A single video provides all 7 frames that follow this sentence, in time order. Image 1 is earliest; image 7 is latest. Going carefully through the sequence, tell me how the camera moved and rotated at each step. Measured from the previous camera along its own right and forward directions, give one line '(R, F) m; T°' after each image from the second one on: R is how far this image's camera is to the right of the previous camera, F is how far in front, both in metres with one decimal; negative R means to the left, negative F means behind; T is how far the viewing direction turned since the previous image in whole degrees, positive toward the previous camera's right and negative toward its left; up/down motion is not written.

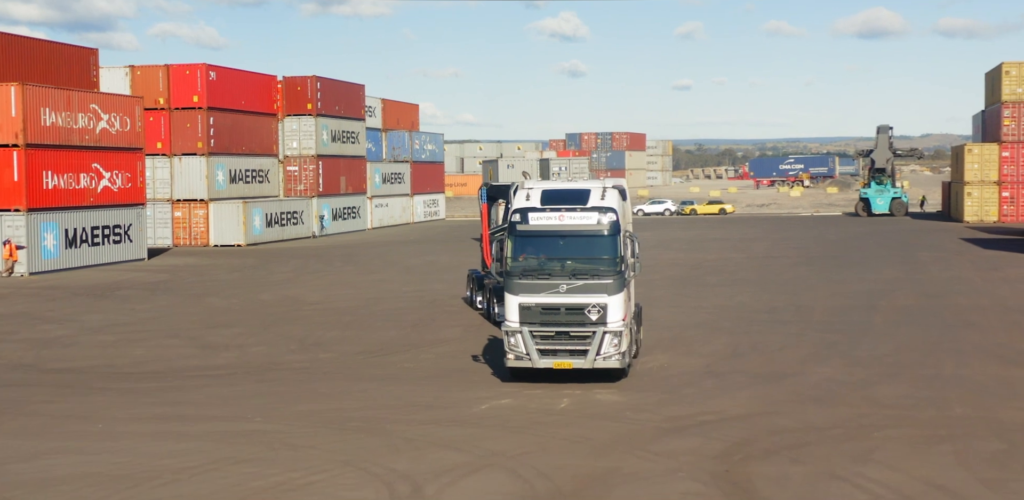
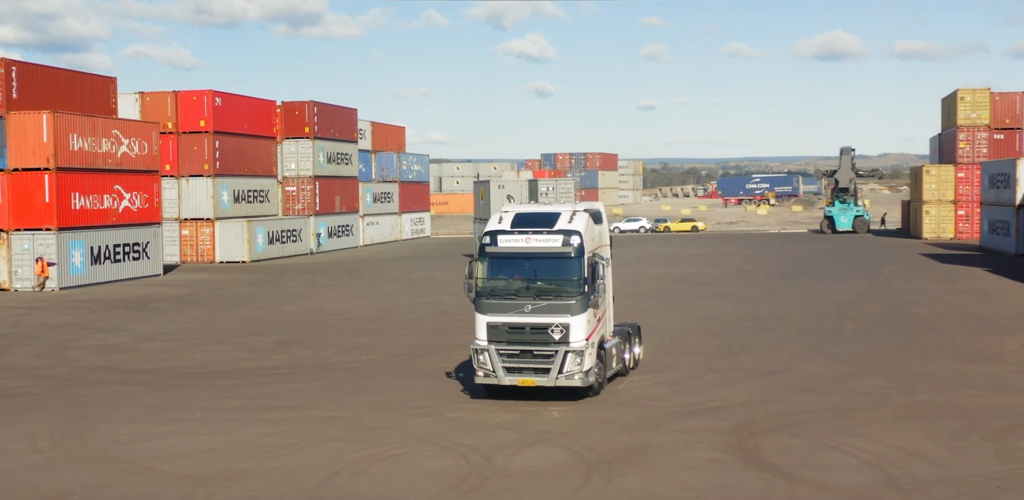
(-1.2, -2.0) m; +2°
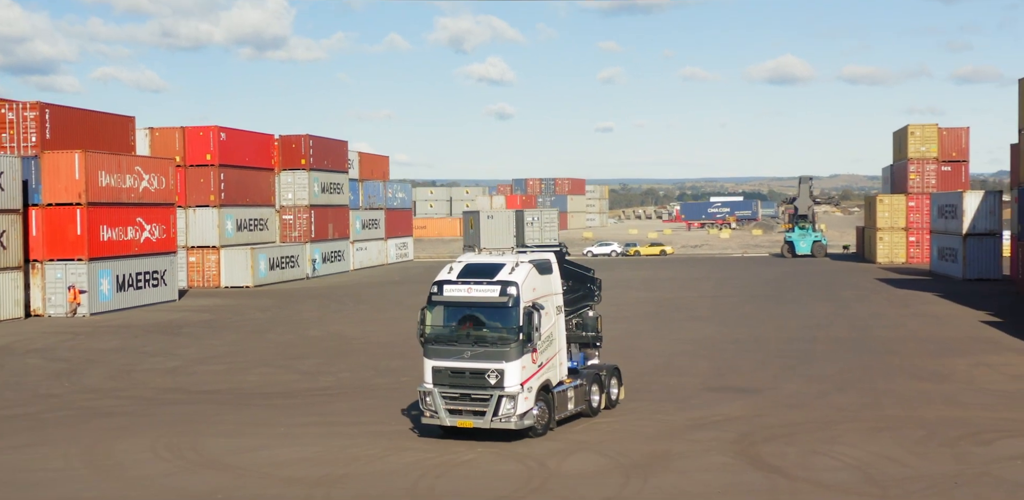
(-1.5, -2.5) m; +3°
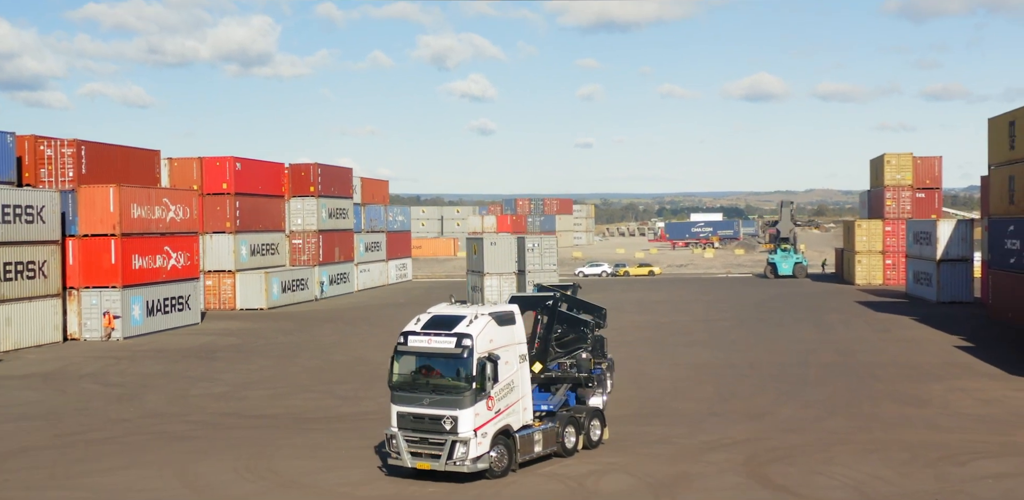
(-1.2, -2.1) m; +2°
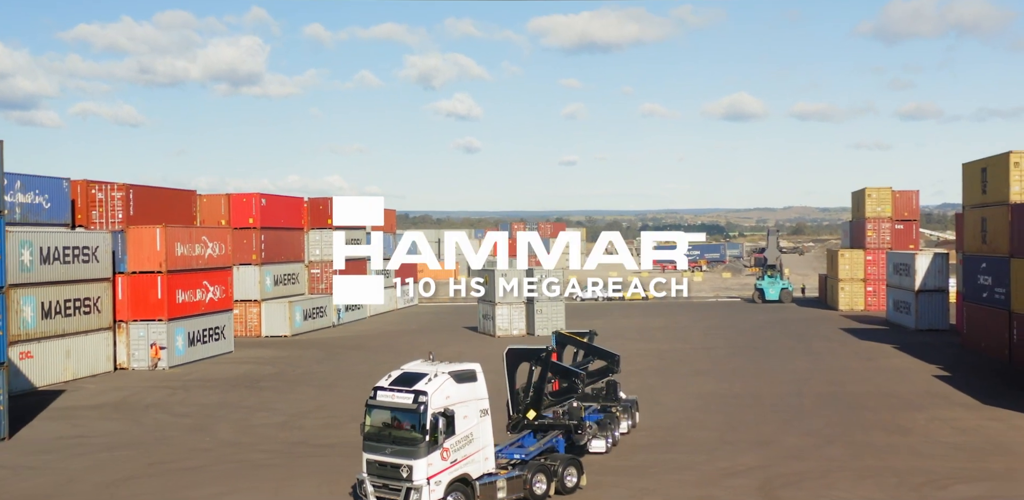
(-1.6, -2.7) m; +1°
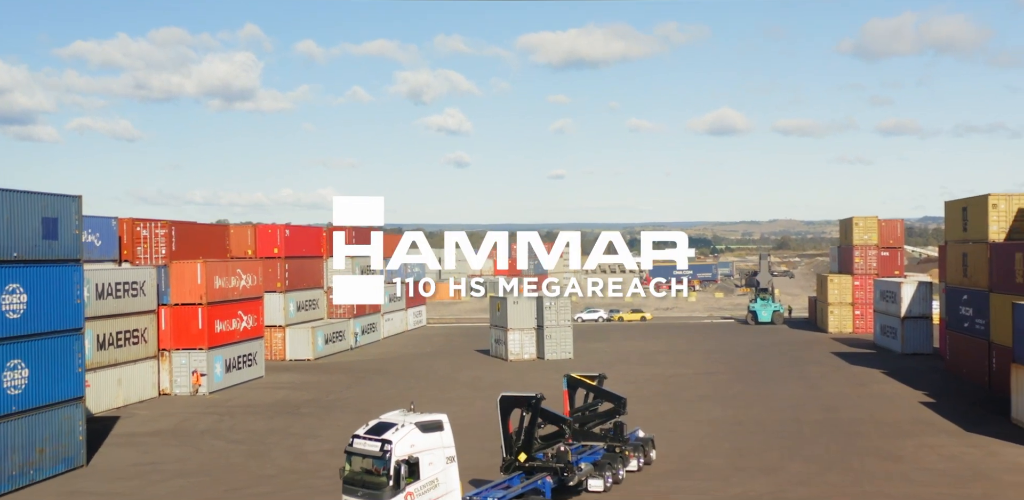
(-1.5, -2.6) m; +1°
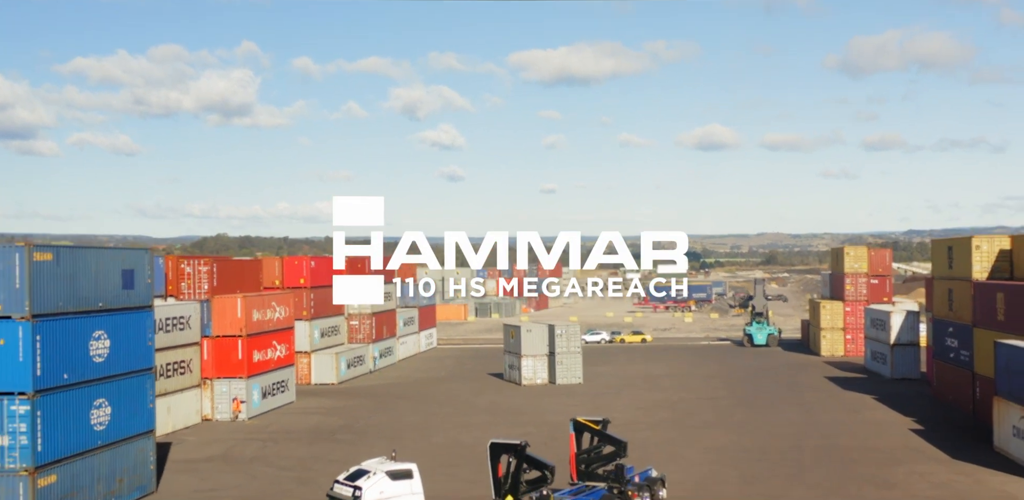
(-1.5, -2.7) m; +1°
